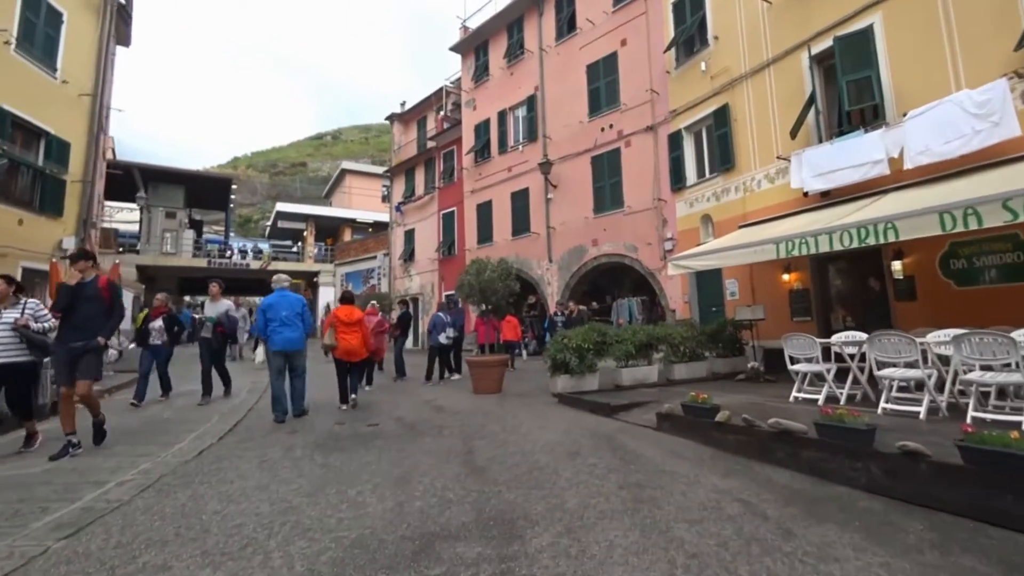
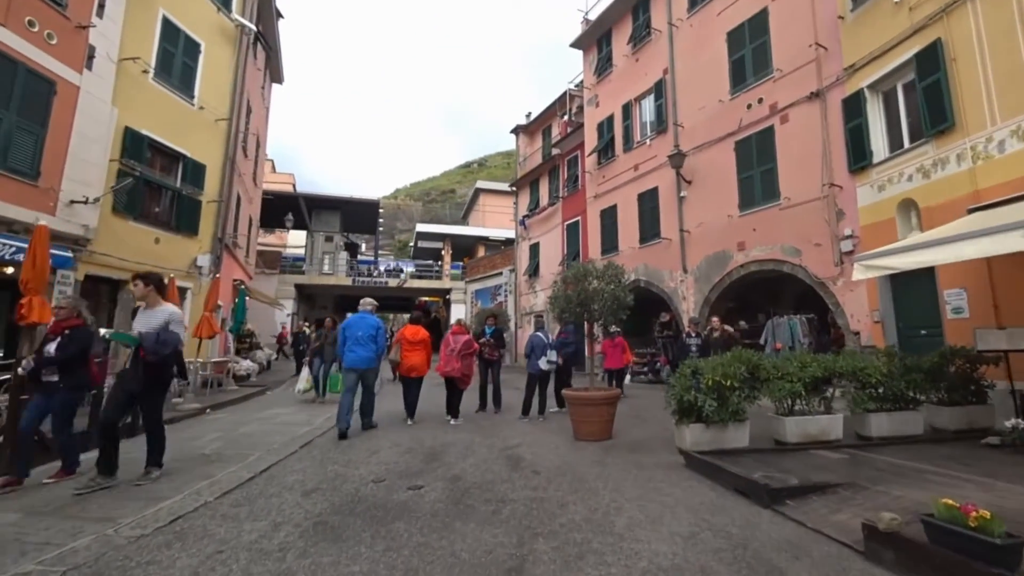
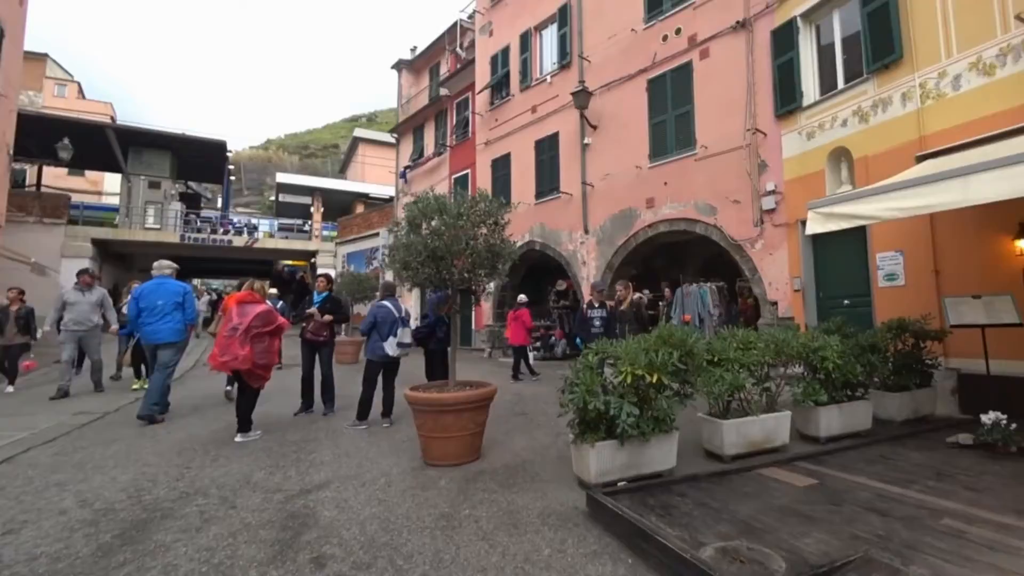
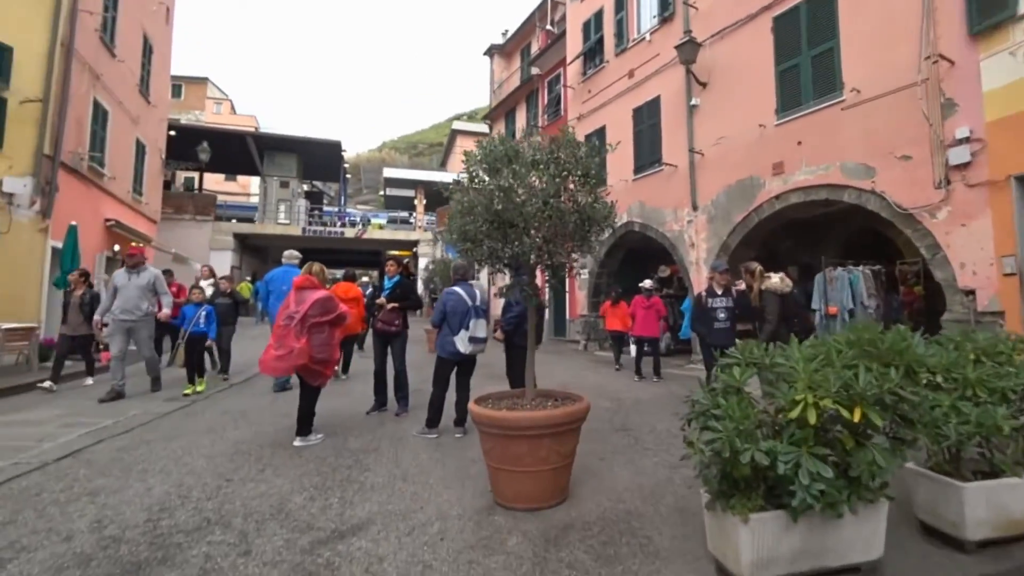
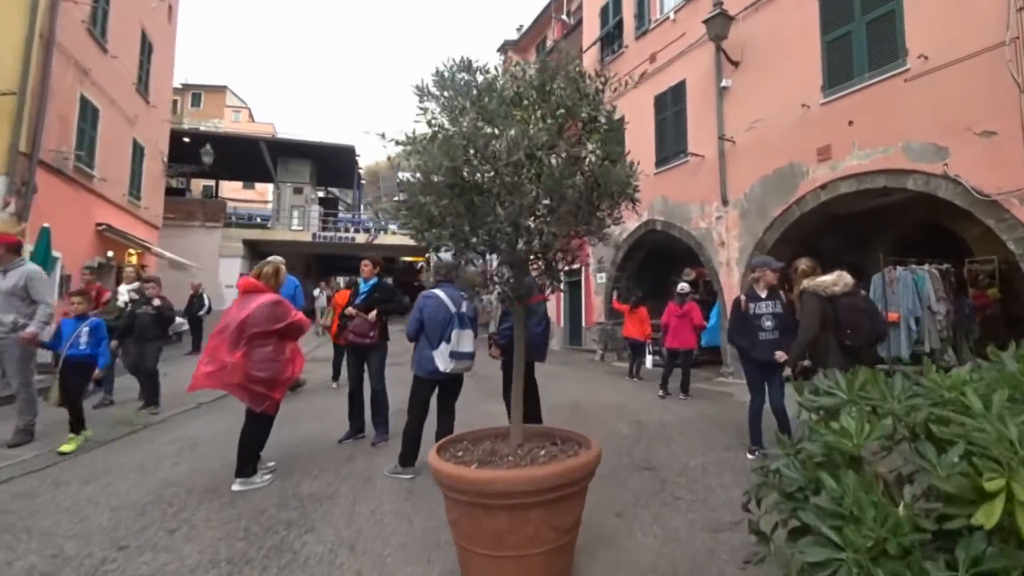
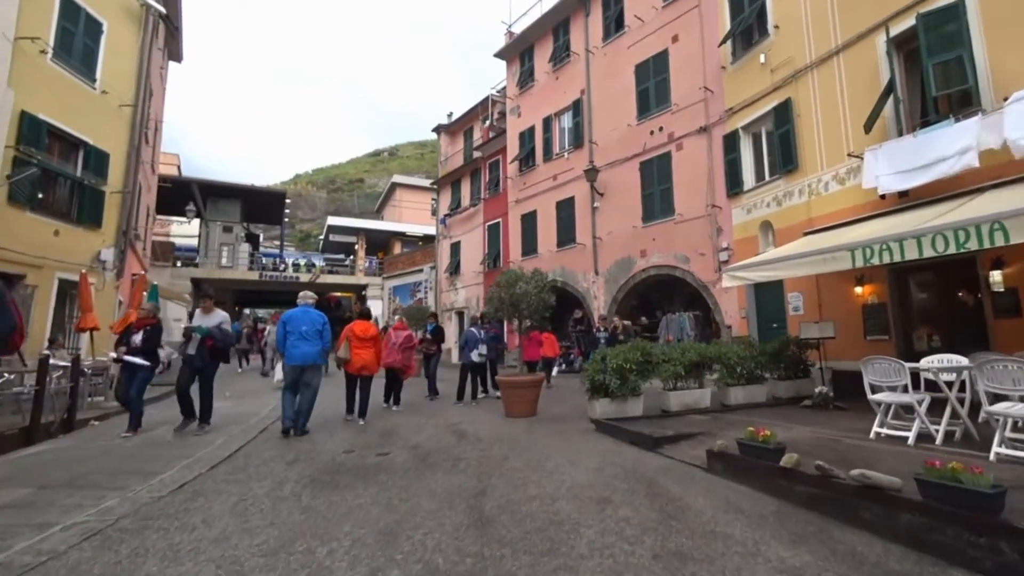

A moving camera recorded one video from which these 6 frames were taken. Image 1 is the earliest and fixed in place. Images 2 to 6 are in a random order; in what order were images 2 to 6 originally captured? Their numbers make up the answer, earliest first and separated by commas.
6, 2, 3, 4, 5
